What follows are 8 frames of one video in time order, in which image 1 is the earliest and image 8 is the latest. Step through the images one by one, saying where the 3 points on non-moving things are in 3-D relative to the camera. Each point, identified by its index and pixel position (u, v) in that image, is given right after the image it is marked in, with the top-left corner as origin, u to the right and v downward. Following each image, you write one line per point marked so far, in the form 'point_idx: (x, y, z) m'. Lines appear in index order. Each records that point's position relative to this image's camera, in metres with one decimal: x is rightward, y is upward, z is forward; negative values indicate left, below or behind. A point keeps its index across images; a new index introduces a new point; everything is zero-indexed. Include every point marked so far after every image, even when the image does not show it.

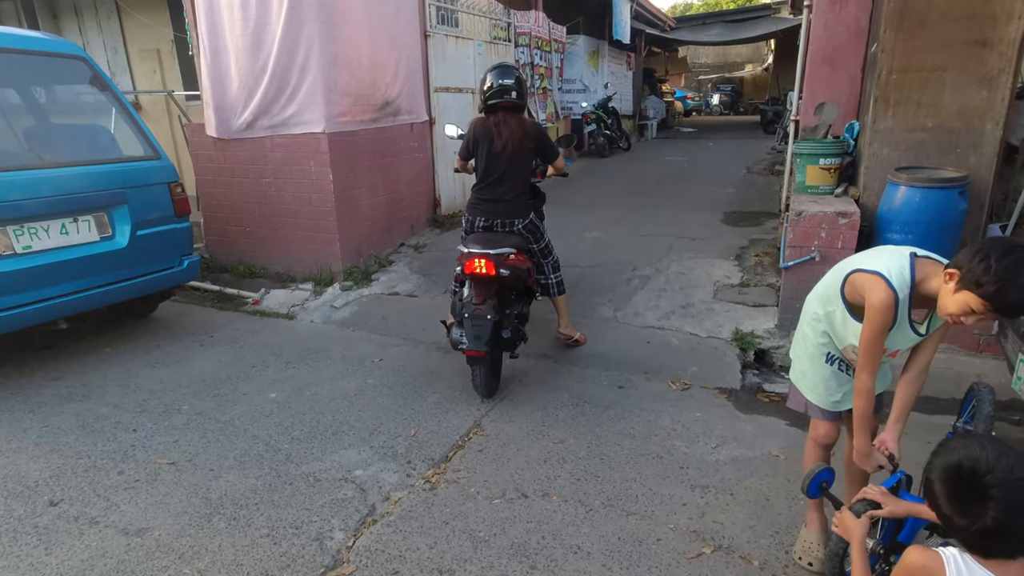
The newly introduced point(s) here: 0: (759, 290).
0: (+2.0, 0.0, +4.8) m
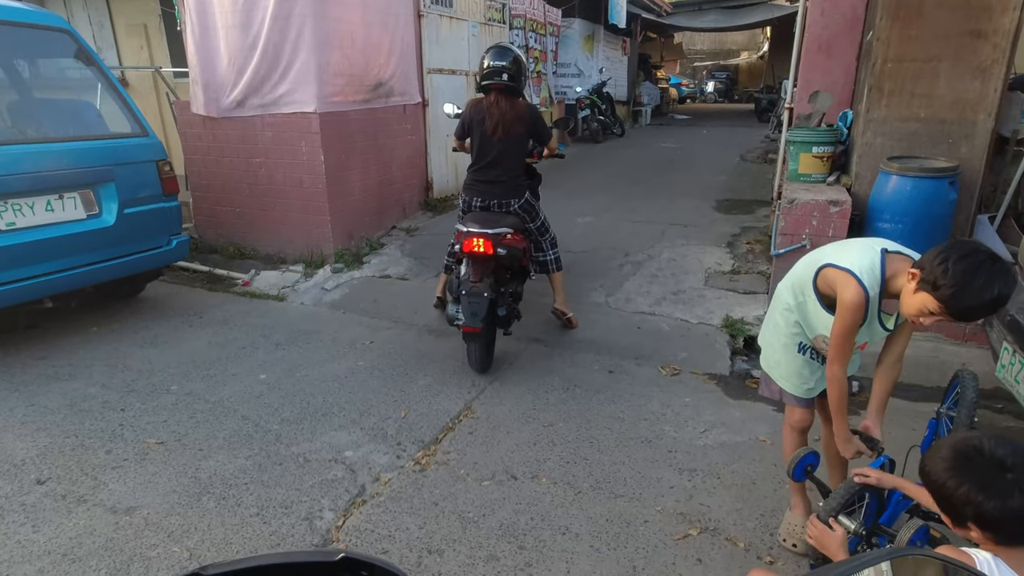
0: (+2.0, +0.1, +4.8) m
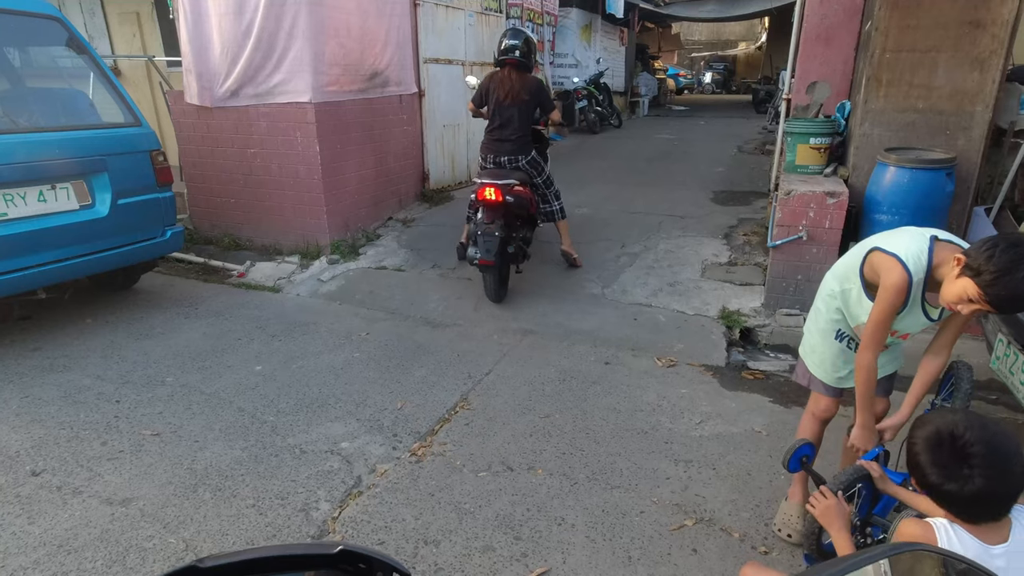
0: (+1.9, +0.2, +4.8) m
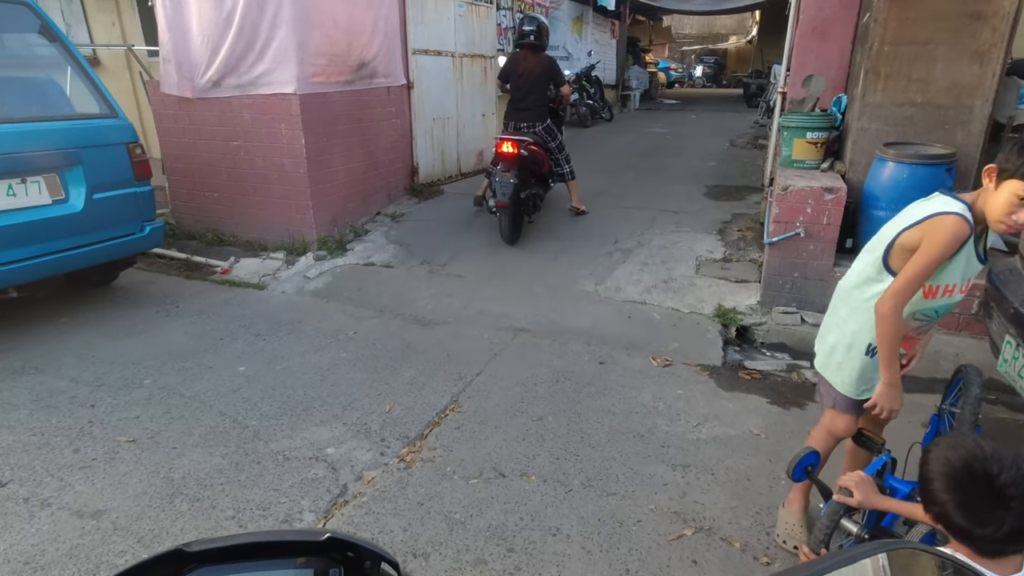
0: (+1.9, +0.2, +4.8) m
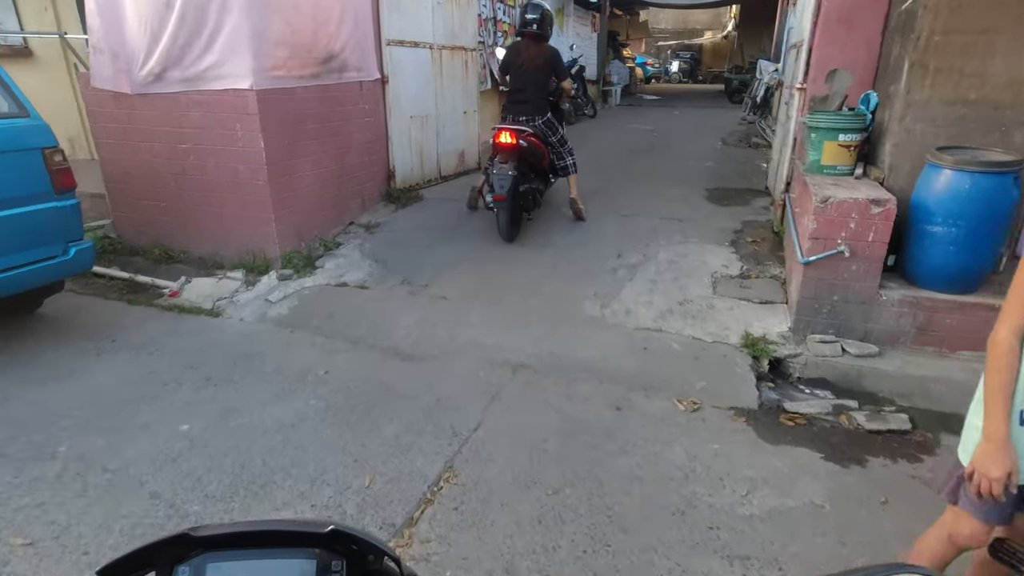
0: (+1.8, 0.0, +4.3) m
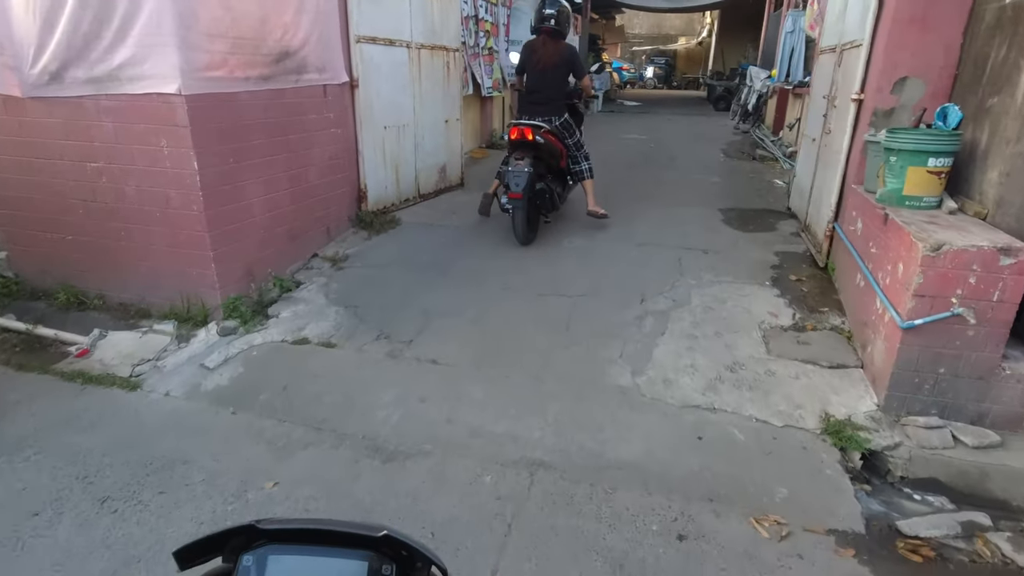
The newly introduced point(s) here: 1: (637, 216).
0: (+1.9, -0.3, +3.5) m
1: (+1.2, +0.7, +5.7) m
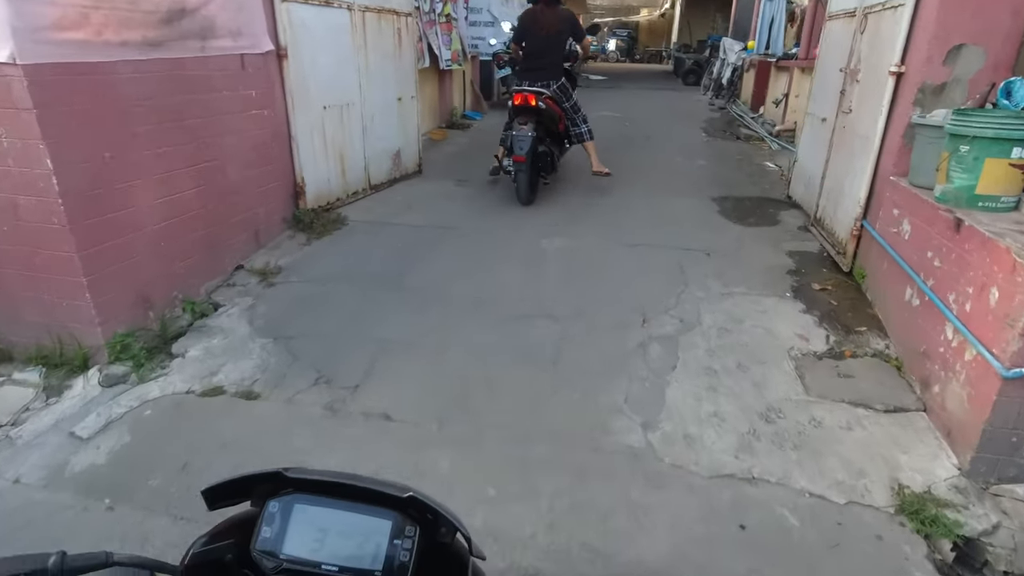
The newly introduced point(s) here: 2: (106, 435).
0: (+1.7, -0.4, +2.8) m
1: (+0.9, +0.7, +4.9) m
2: (-1.8, -0.6, +2.5) m
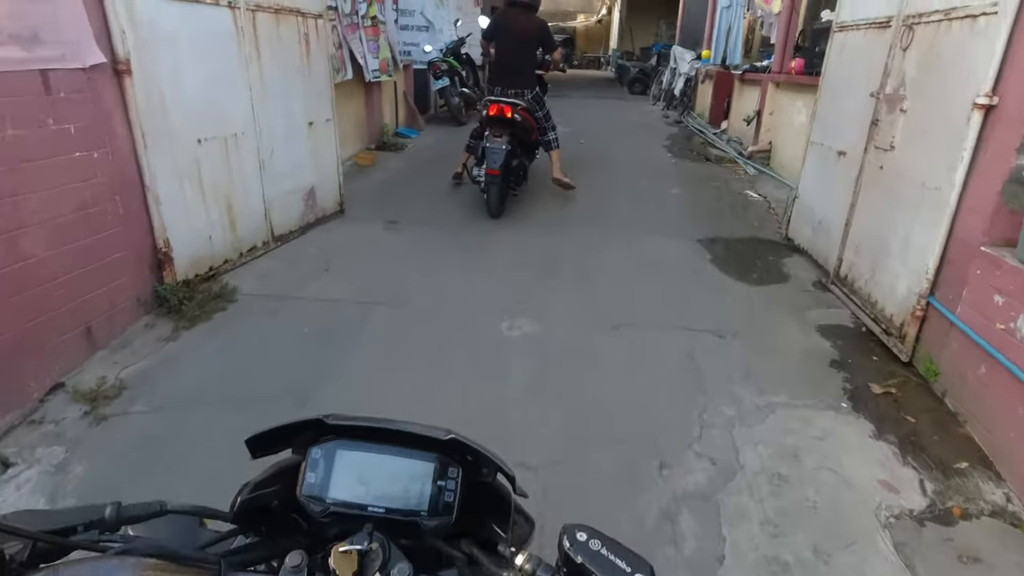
0: (+1.6, -0.9, +1.9) m
1: (+0.6, +0.2, +3.9) m
2: (-1.8, -1.2, +1.2) m
